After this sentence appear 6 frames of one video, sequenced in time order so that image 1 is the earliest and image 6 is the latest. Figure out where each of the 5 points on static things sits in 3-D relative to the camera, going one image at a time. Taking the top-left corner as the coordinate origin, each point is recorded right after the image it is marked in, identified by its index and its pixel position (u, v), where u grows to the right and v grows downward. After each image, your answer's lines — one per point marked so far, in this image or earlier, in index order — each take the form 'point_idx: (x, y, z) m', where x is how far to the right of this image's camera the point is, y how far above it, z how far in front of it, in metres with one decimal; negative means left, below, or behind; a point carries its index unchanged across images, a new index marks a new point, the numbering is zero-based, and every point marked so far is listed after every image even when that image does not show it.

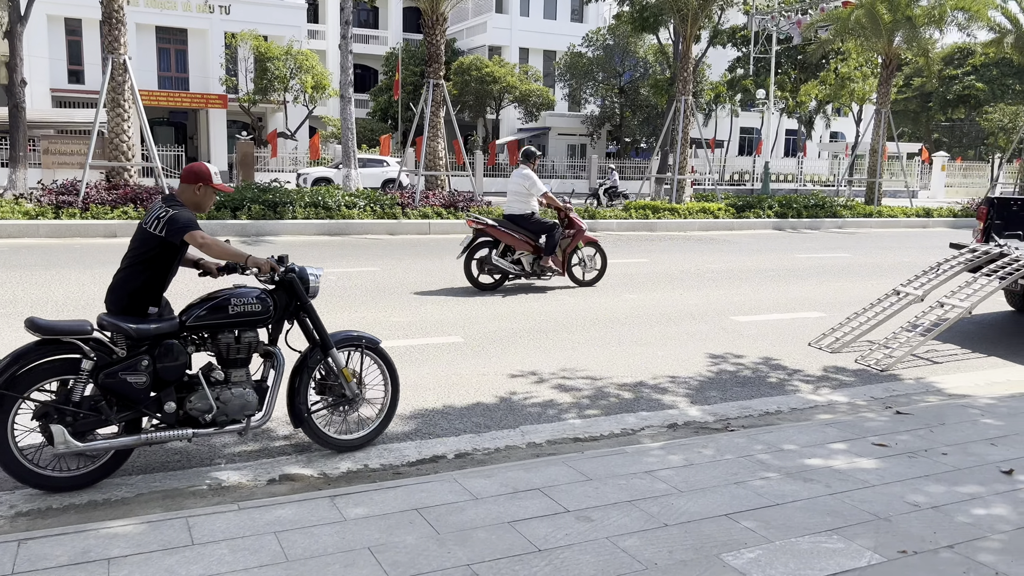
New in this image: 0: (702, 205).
0: (+4.3, +1.9, +18.6) m
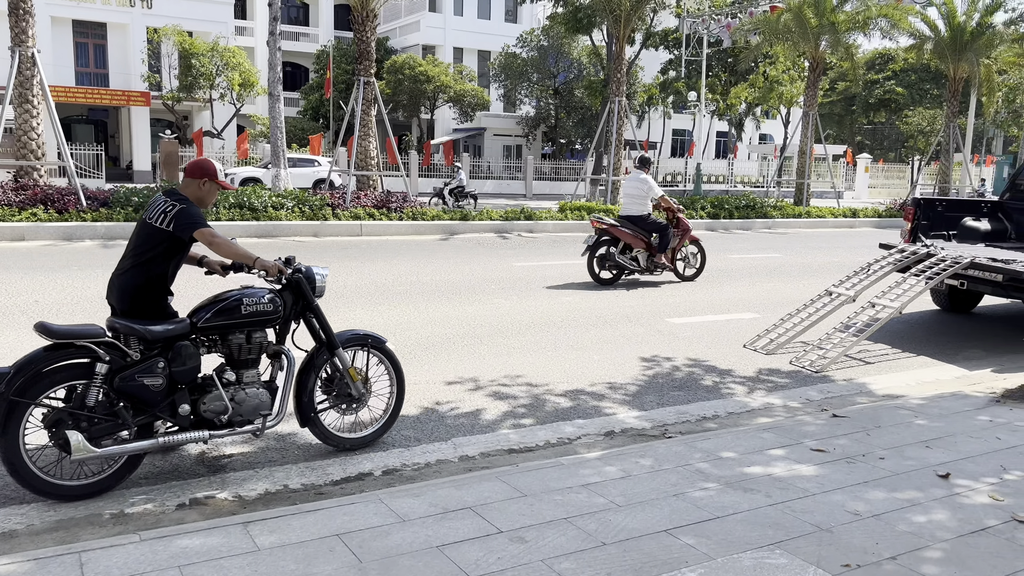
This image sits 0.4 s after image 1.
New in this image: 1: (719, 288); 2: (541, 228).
0: (+2.8, +1.9, +18.7) m
1: (+2.6, 0.0, +10.4) m
2: (+0.6, +1.2, +16.5) m
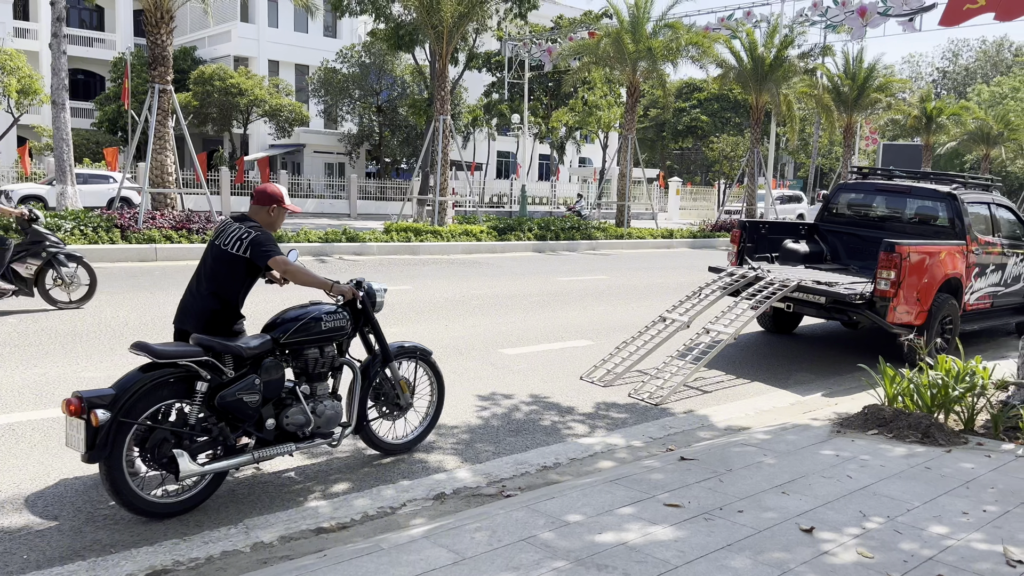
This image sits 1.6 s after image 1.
0: (-1.1, +1.3, +18.2) m
1: (+0.5, -0.3, +9.9) m
2: (-2.8, +0.7, +15.5) m
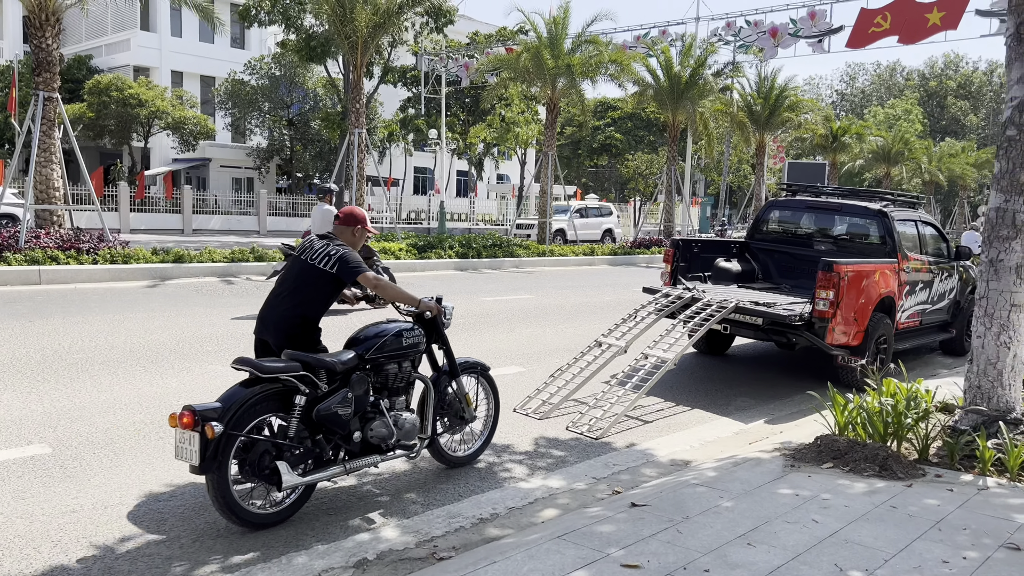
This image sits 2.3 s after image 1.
0: (-2.8, +0.9, +17.5) m
1: (-0.4, -0.6, +9.4) m
2: (-4.3, +0.3, +14.6) m
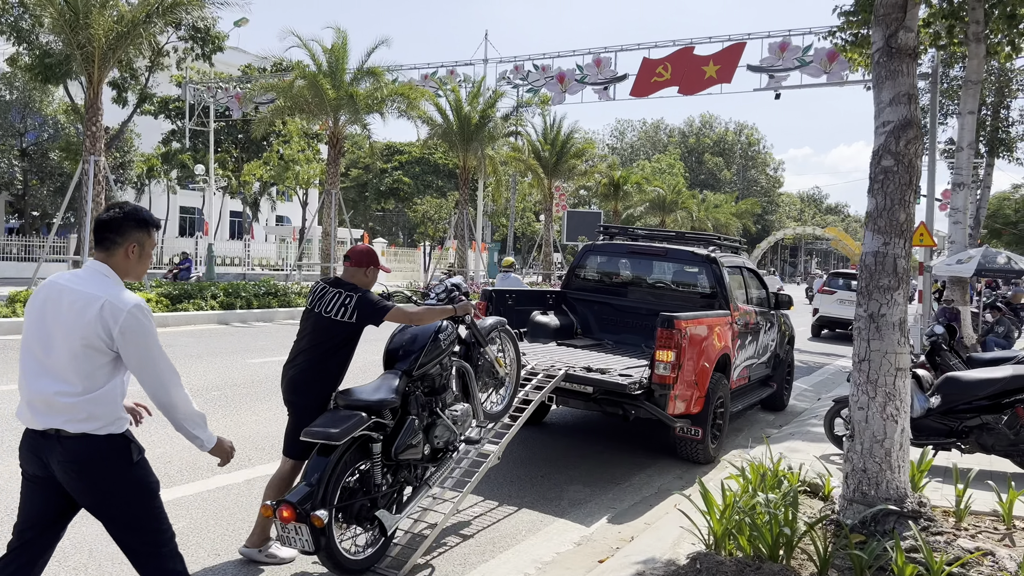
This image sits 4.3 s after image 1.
0: (-6.9, -0.2, +14.6) m
1: (-2.5, -1.1, +7.3) m
2: (-7.5, -0.6, +11.4) m
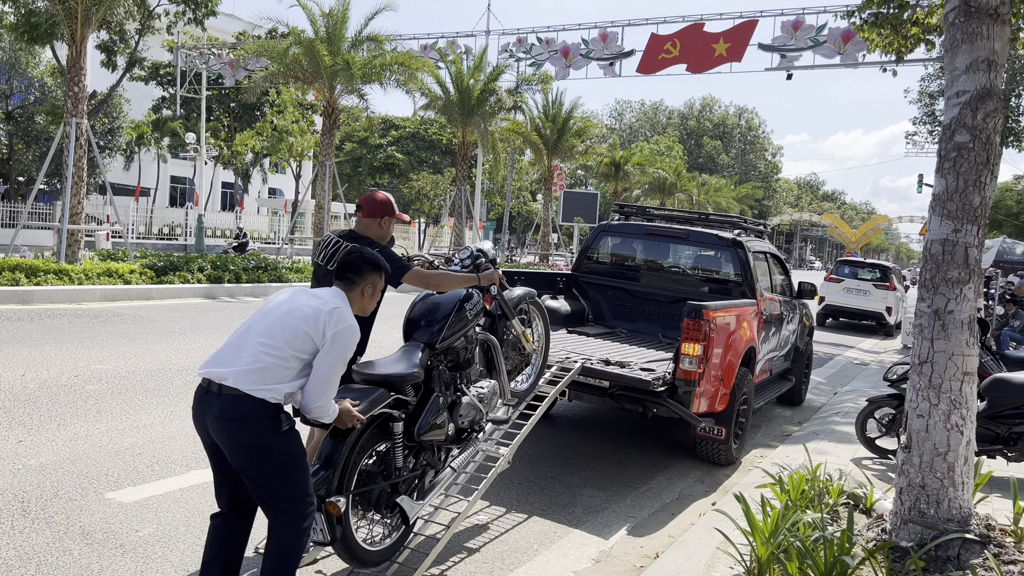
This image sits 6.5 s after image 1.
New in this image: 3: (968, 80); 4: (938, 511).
0: (-6.9, +0.4, +13.9) m
1: (-2.4, -0.9, +6.7) m
2: (-7.5, -0.1, +10.8) m
3: (+2.3, +1.1, +4.1) m
4: (+2.1, -1.1, +4.1) m
